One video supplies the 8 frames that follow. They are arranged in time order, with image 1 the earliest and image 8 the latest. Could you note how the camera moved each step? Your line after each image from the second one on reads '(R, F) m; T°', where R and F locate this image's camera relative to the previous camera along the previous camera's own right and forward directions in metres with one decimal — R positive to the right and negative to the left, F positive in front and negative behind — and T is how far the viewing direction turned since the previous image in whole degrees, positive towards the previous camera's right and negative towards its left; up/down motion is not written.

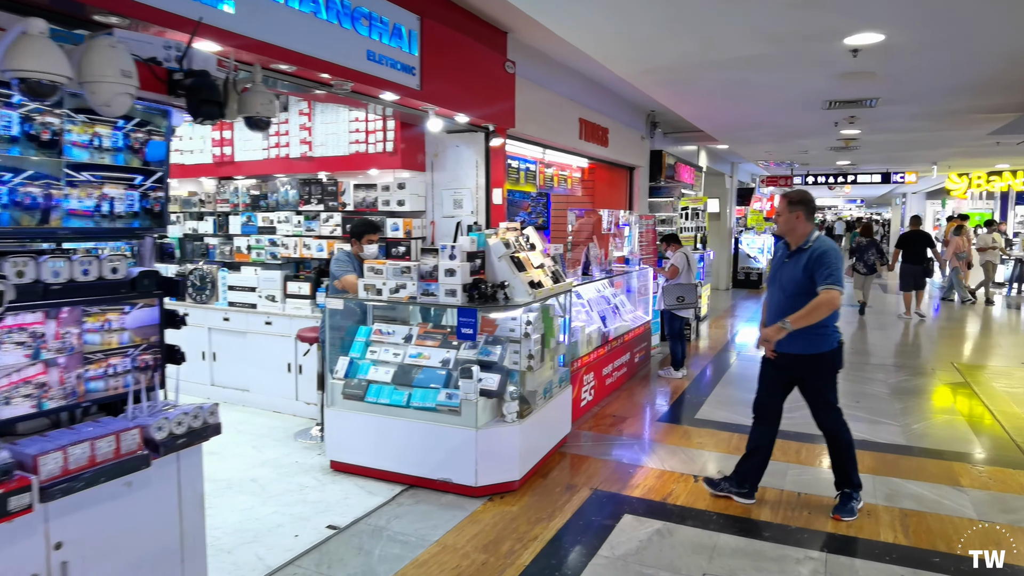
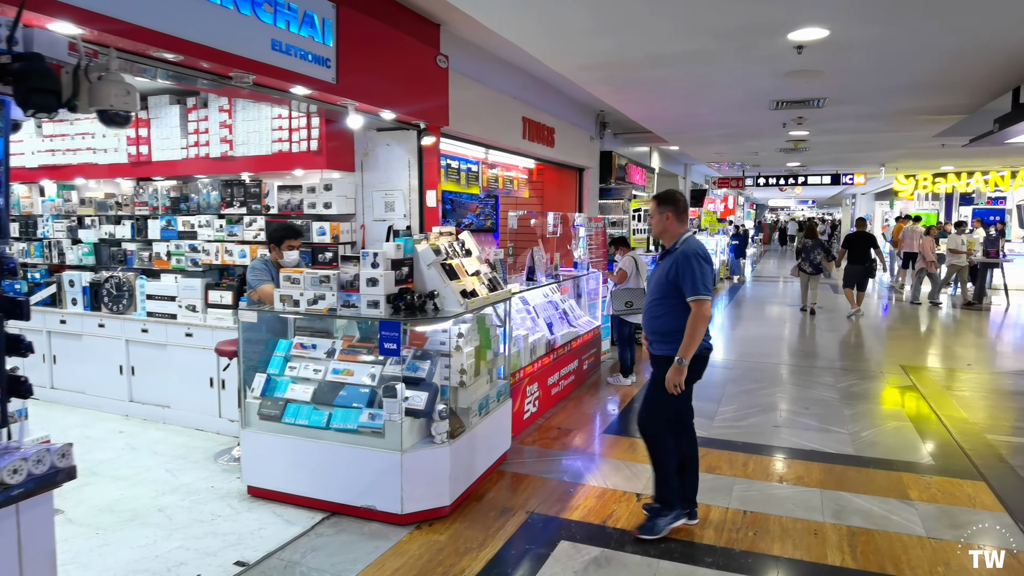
(+0.2, +0.2) m; +3°
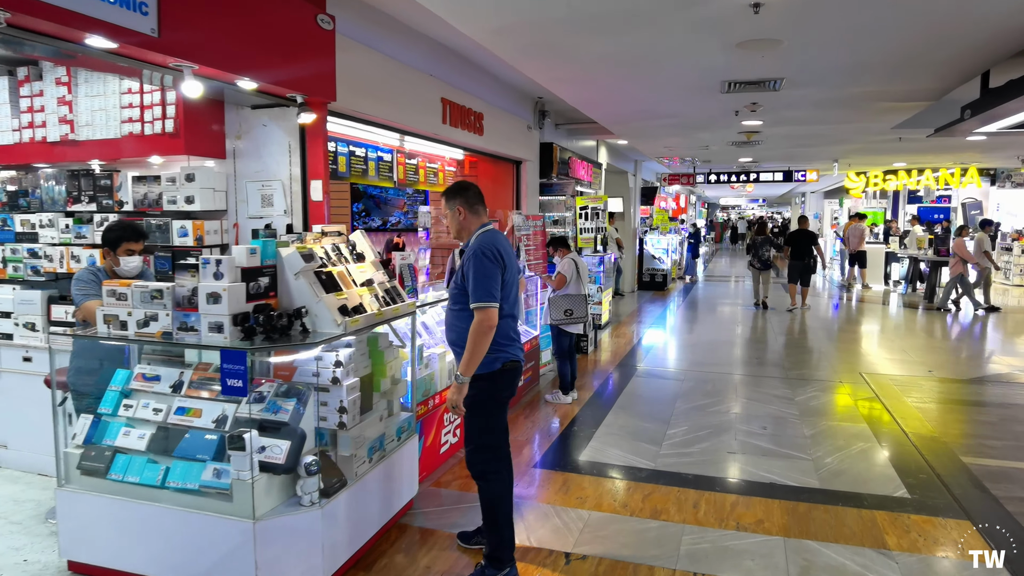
(+0.3, +0.7) m; +4°
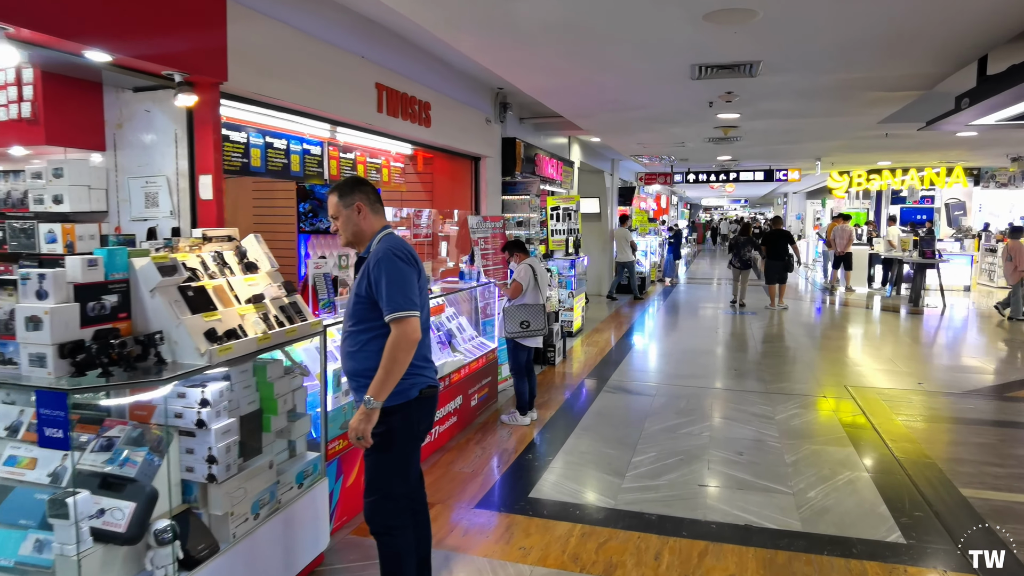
(+0.2, +0.5) m; +1°
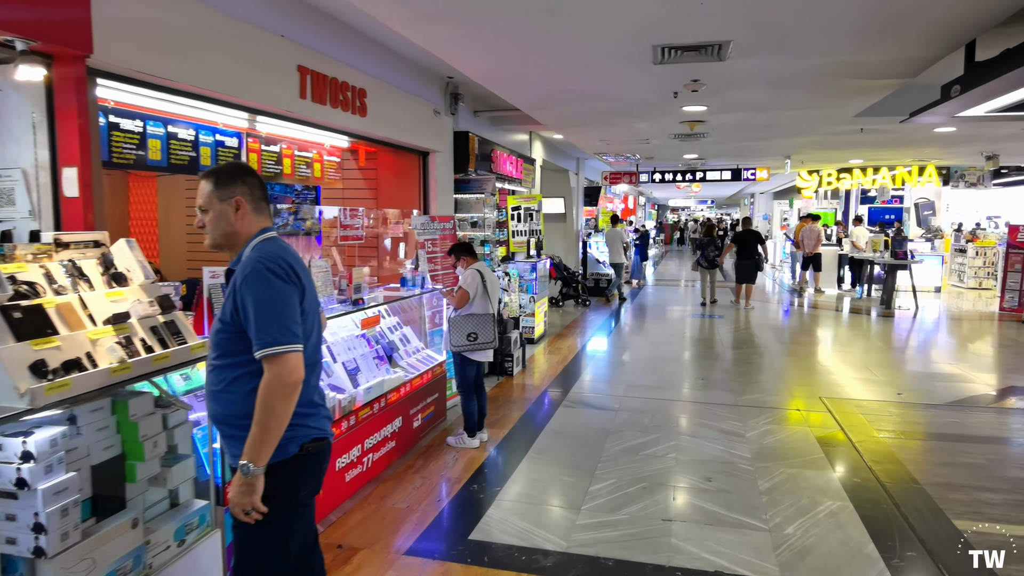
(+0.2, +0.5) m; +2°
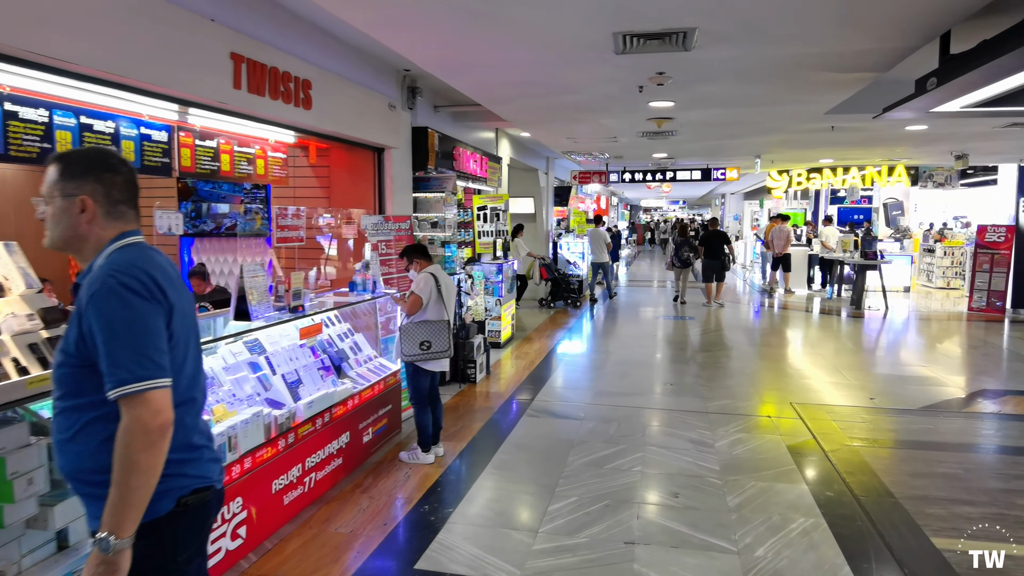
(+0.1, +0.3) m; +2°
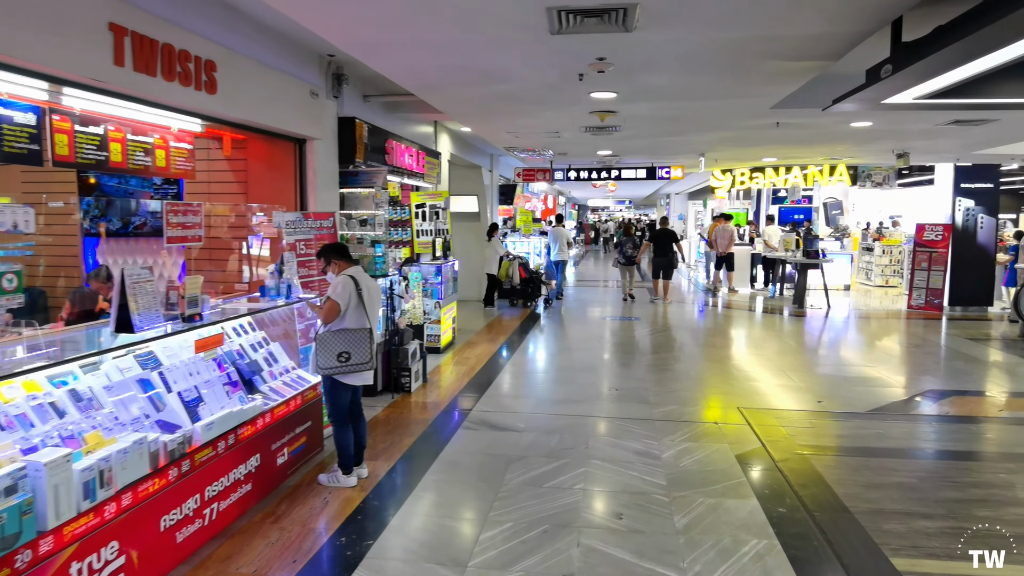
(+0.1, +0.3) m; +4°
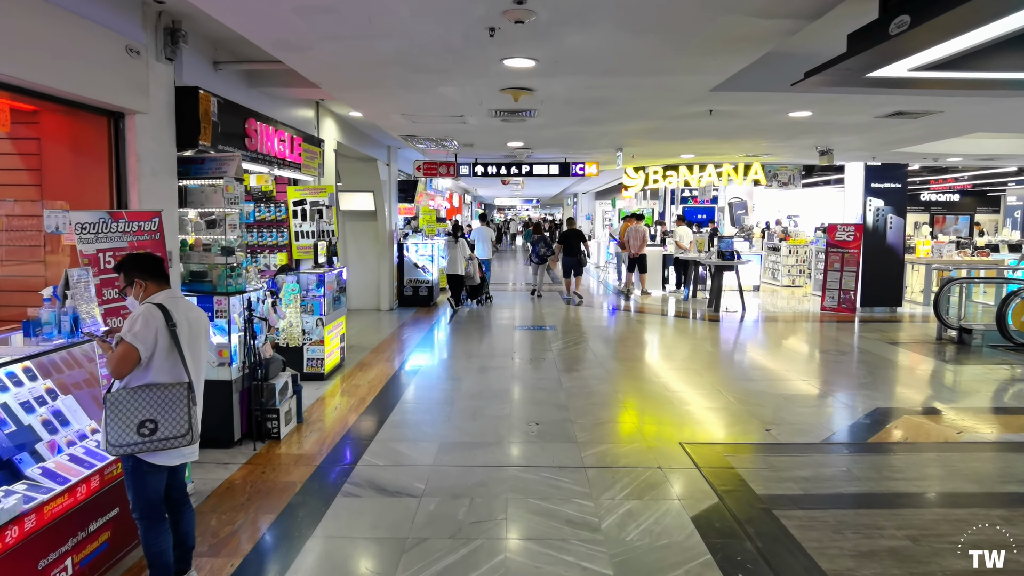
(+0.1, +1.0) m; +8°
